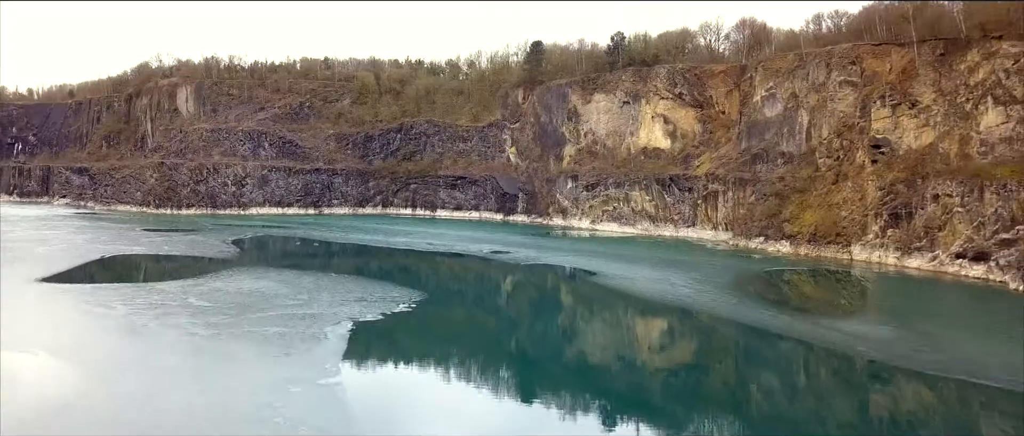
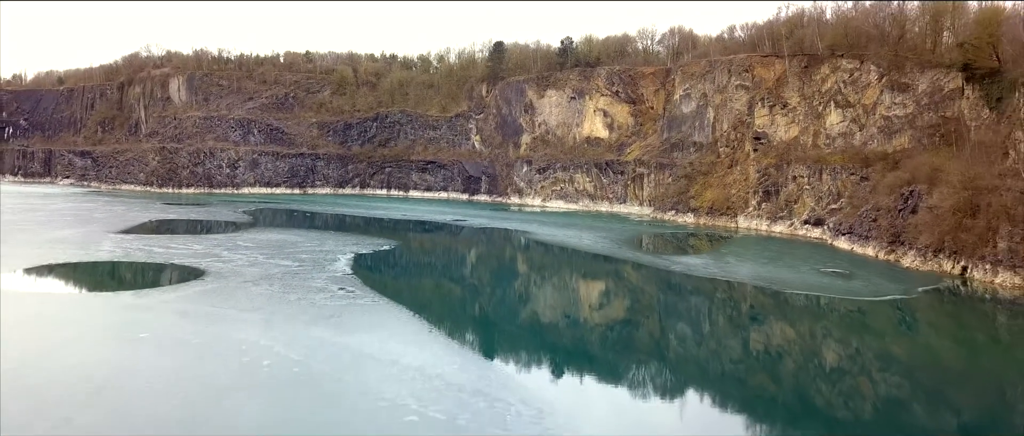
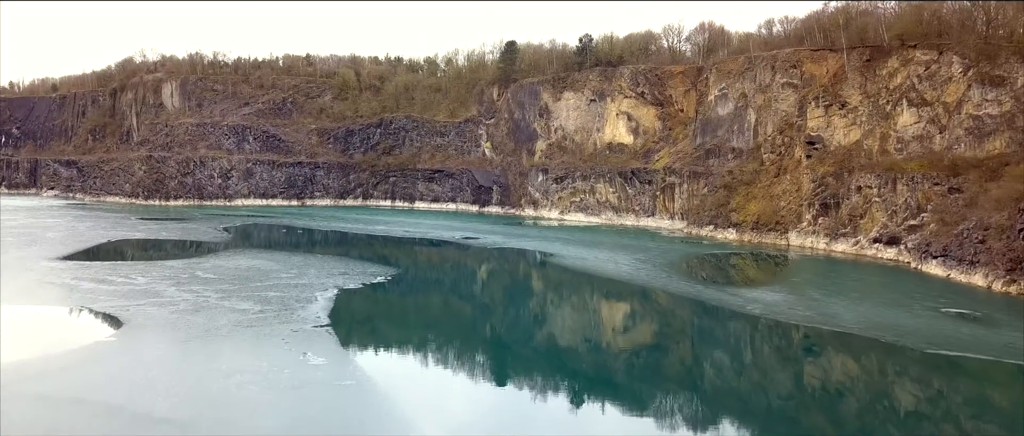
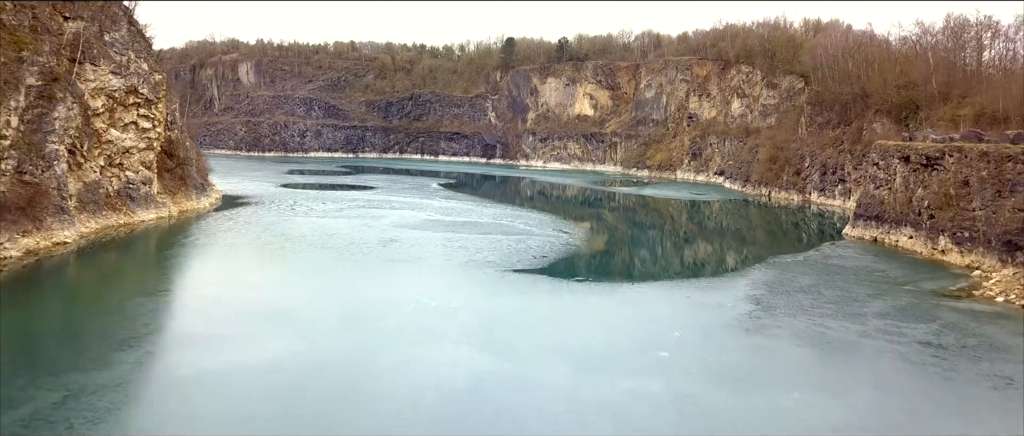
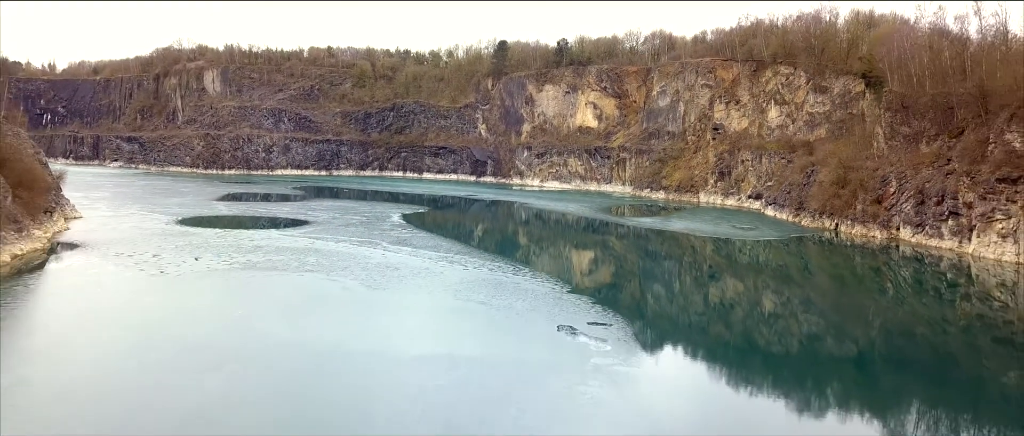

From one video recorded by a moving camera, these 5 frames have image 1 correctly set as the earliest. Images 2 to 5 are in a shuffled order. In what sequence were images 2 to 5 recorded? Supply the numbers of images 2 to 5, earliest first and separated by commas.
3, 2, 5, 4
